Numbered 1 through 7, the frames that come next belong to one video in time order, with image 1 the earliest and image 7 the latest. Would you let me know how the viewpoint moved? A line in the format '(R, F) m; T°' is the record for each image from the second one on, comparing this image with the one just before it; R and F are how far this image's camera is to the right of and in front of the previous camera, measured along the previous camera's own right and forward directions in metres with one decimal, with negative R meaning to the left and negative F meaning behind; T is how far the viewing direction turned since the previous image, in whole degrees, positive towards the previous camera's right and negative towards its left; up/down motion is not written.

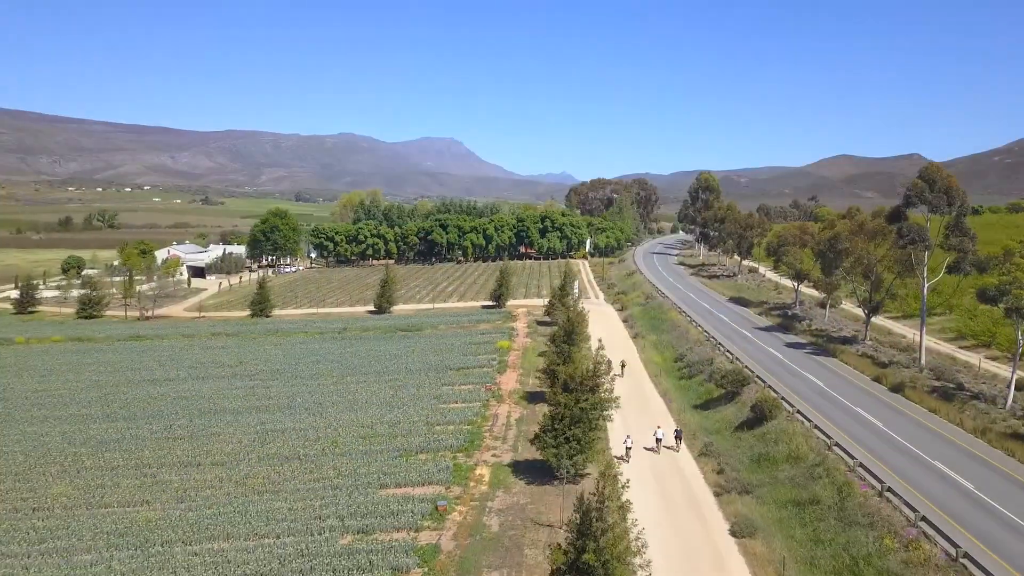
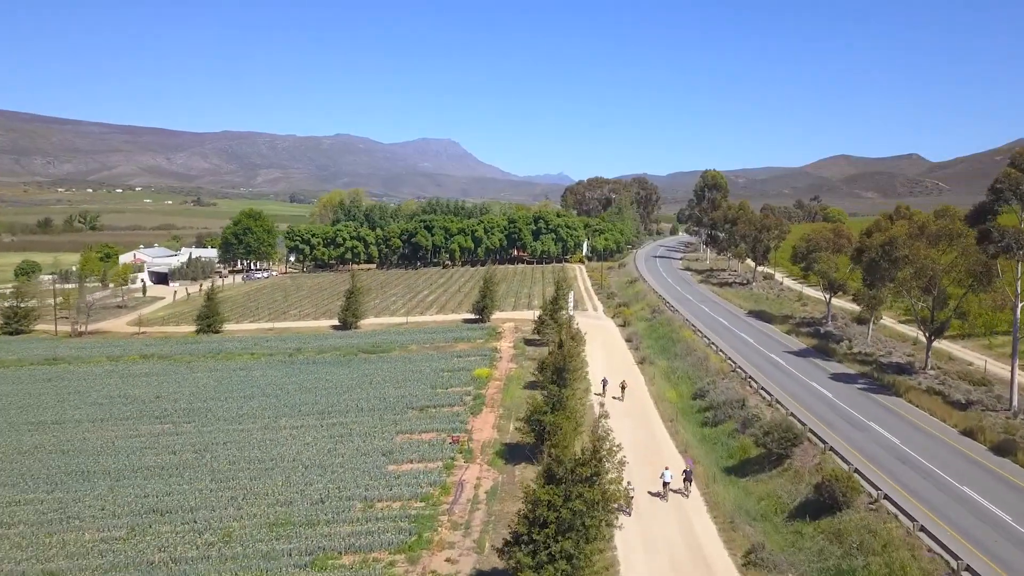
(+0.9, +9.3) m; 0°
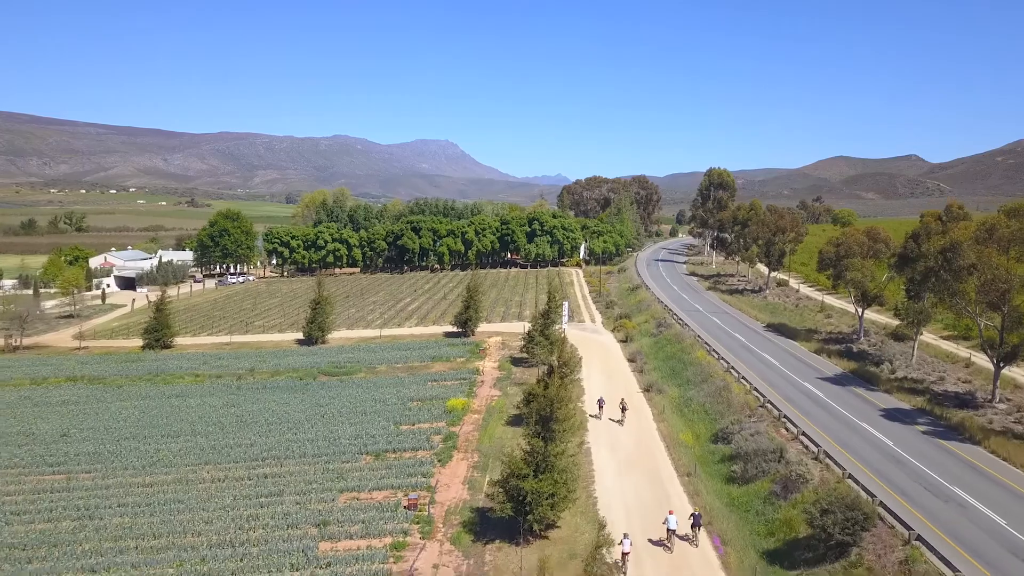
(+0.8, +7.0) m; 0°
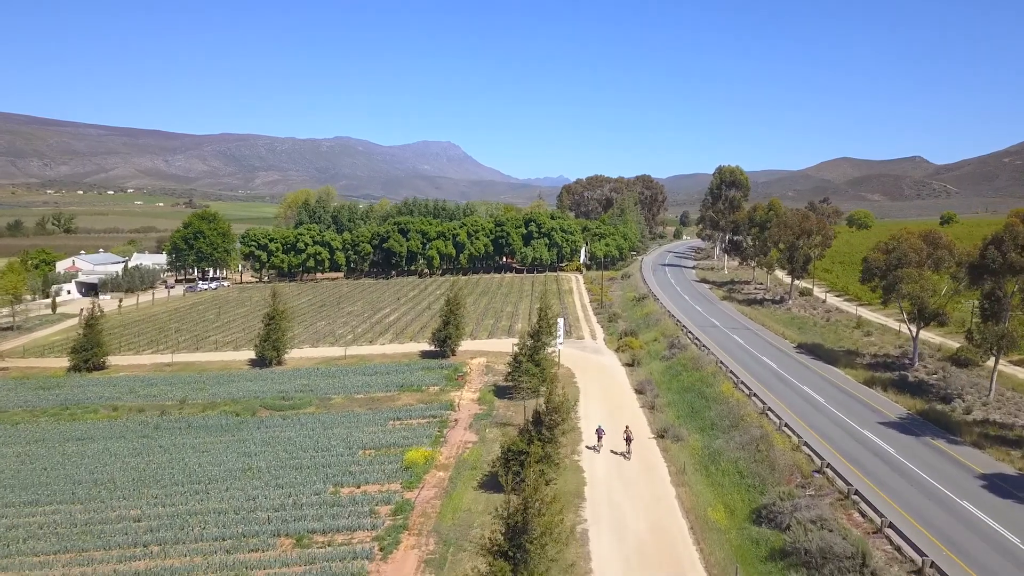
(+0.9, +7.9) m; 0°
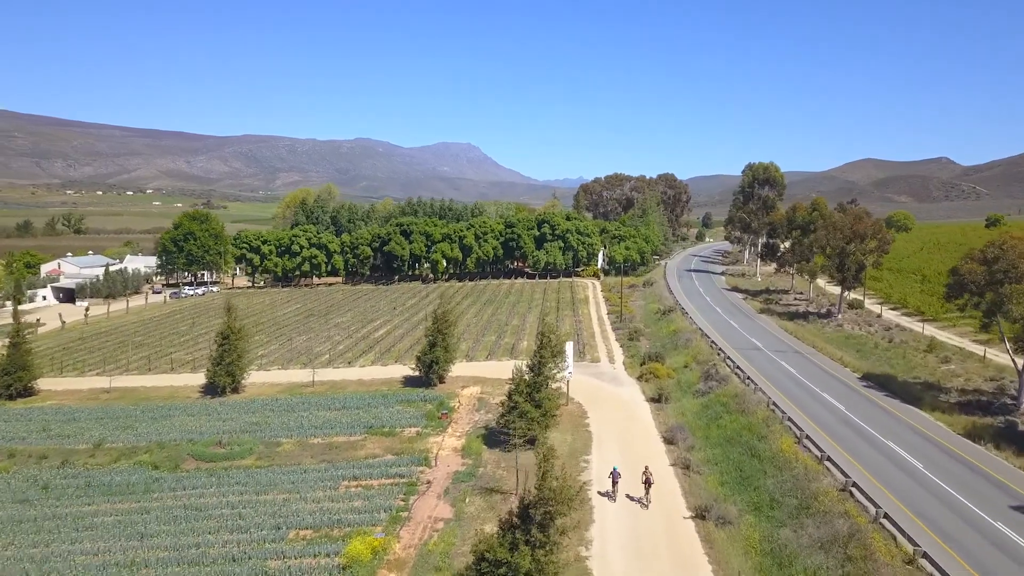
(+0.9, +8.0) m; -1°
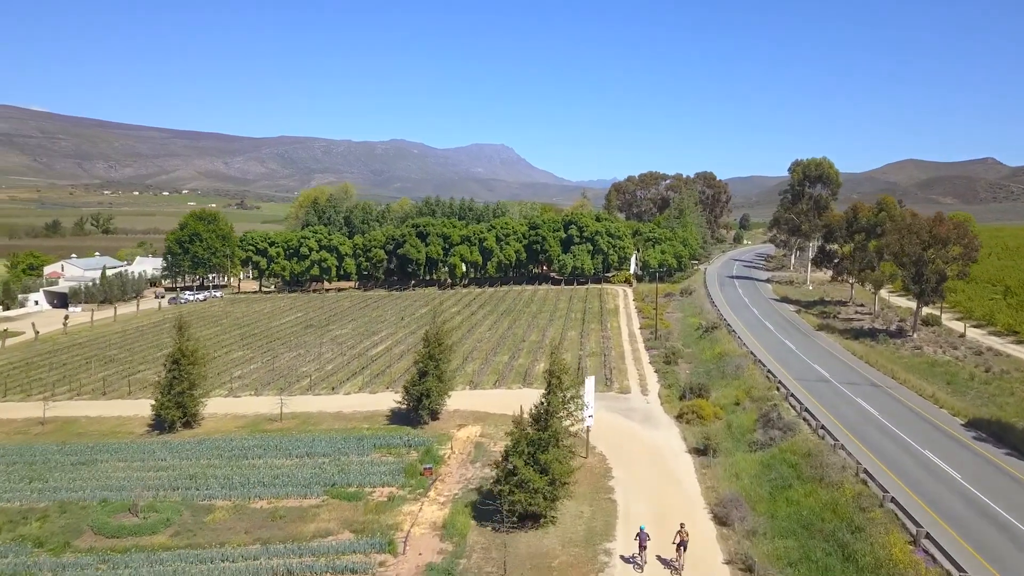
(+0.9, +7.3) m; -2°
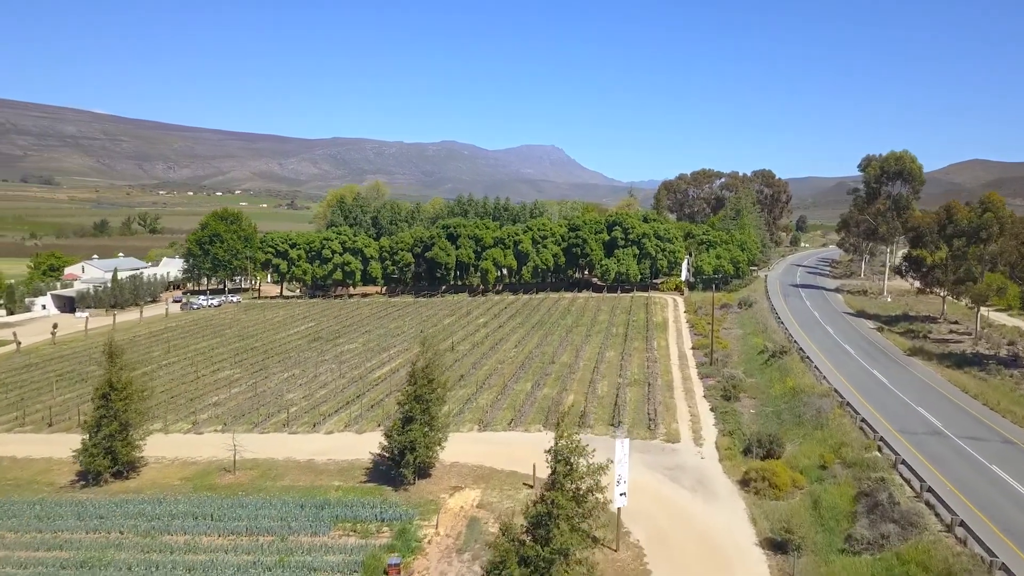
(+1.1, +7.4) m; -3°
